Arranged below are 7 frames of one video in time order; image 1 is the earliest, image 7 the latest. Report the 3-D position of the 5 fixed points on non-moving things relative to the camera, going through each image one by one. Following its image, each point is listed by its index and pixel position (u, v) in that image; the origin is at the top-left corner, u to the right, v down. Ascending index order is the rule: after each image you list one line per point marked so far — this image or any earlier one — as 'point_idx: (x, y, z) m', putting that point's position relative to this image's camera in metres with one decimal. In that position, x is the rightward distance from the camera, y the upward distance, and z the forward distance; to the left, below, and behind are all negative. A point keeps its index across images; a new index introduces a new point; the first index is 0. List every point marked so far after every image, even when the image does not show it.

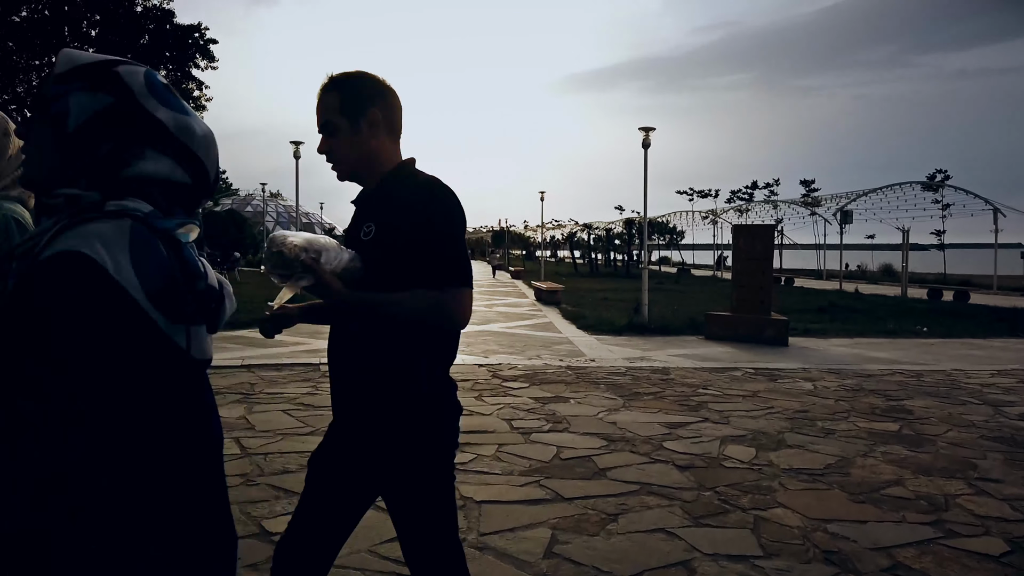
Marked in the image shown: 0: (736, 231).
0: (+3.3, +0.8, +11.4) m
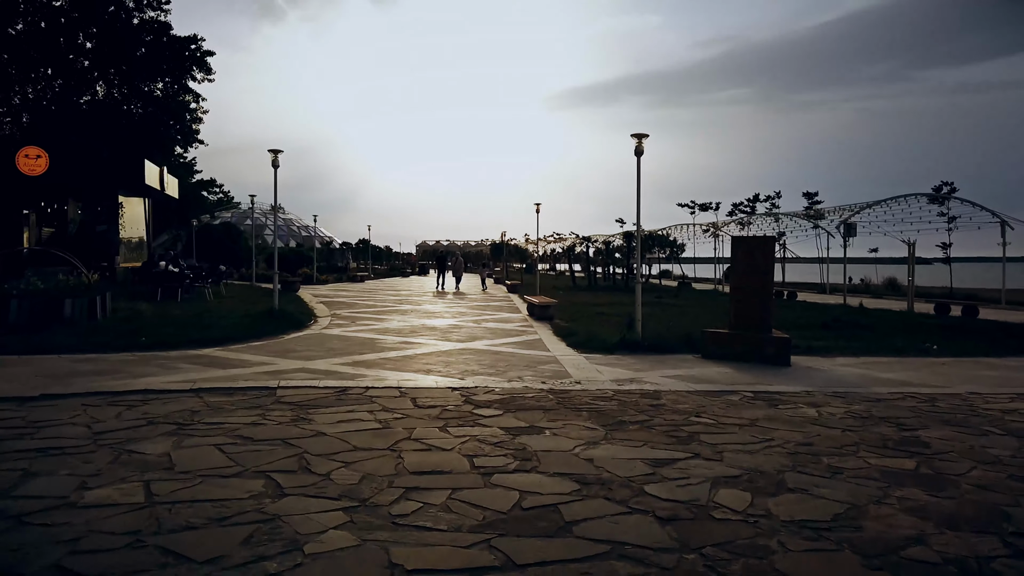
0: (+3.1, +0.6, +10.7) m
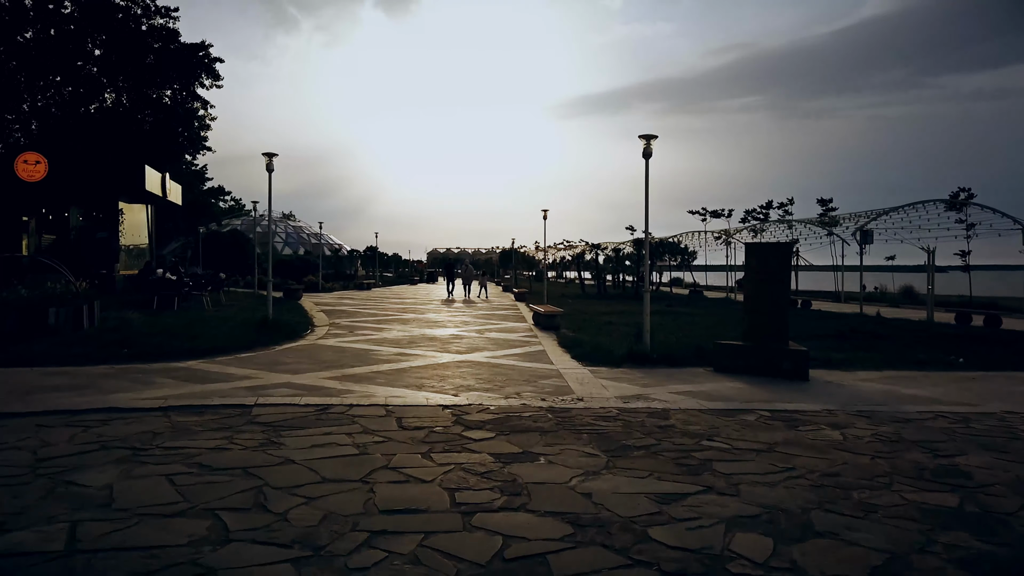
0: (+3.1, +0.5, +10.1) m
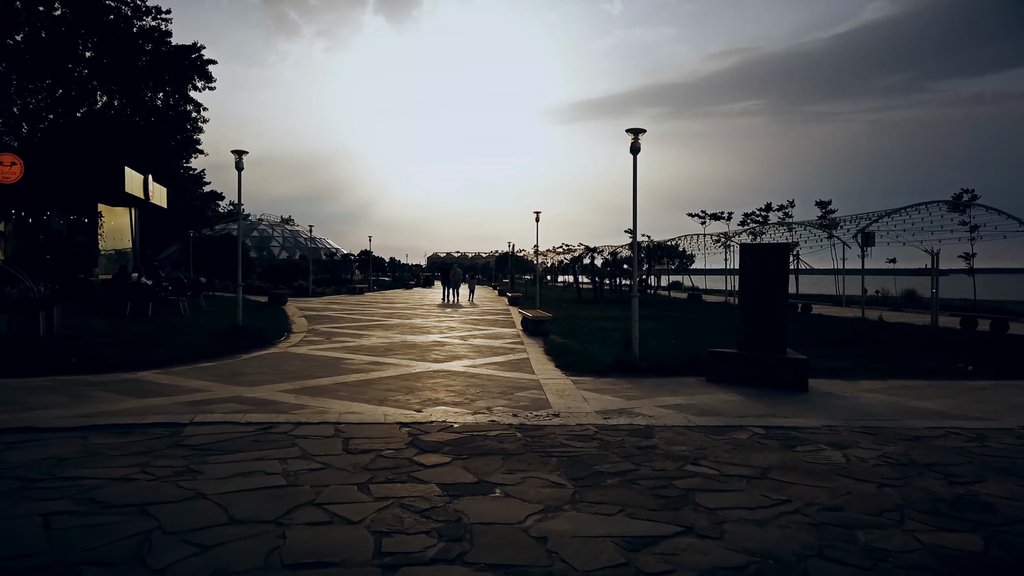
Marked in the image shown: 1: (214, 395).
0: (+2.8, +0.4, +9.5) m
1: (-2.9, -1.0, +7.5) m
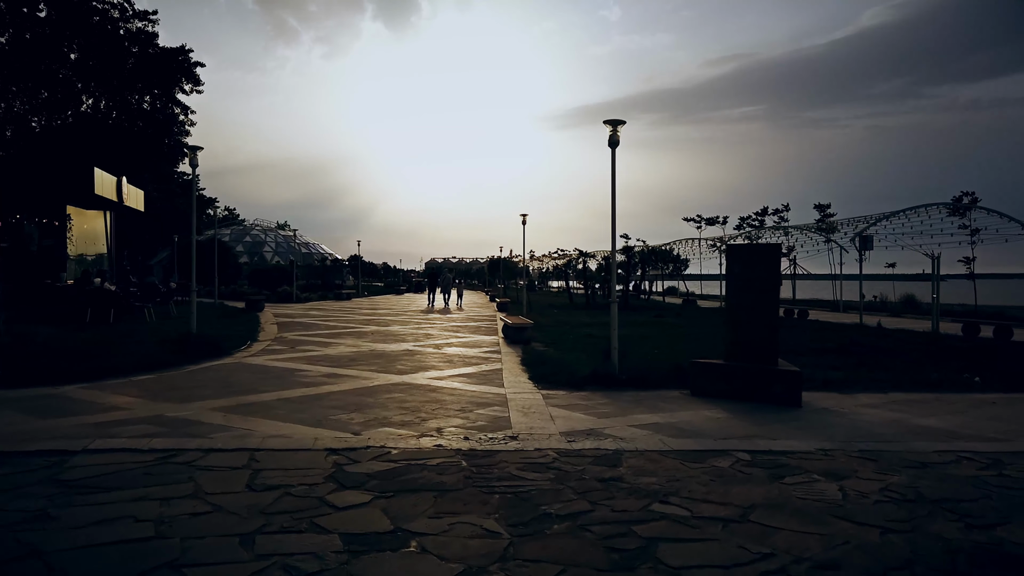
0: (+2.4, +0.4, +8.7) m
1: (-3.3, -1.1, +6.6) m
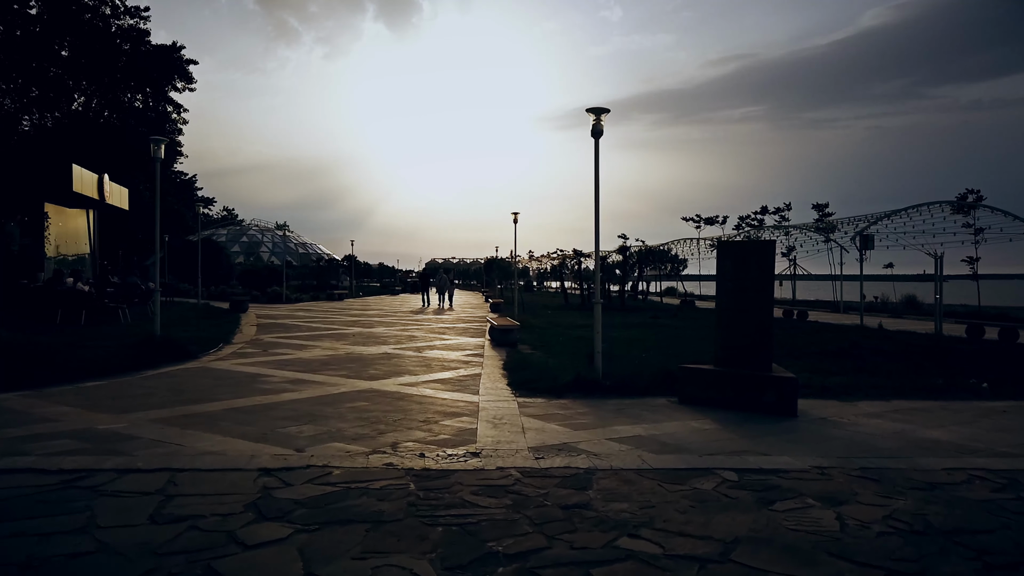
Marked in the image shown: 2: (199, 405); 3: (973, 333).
0: (+2.2, +0.4, +8.1) m
1: (-3.5, -1.1, +6.1) m
2: (-2.9, -1.1, +7.2) m
3: (+10.6, -1.0, +17.6) m
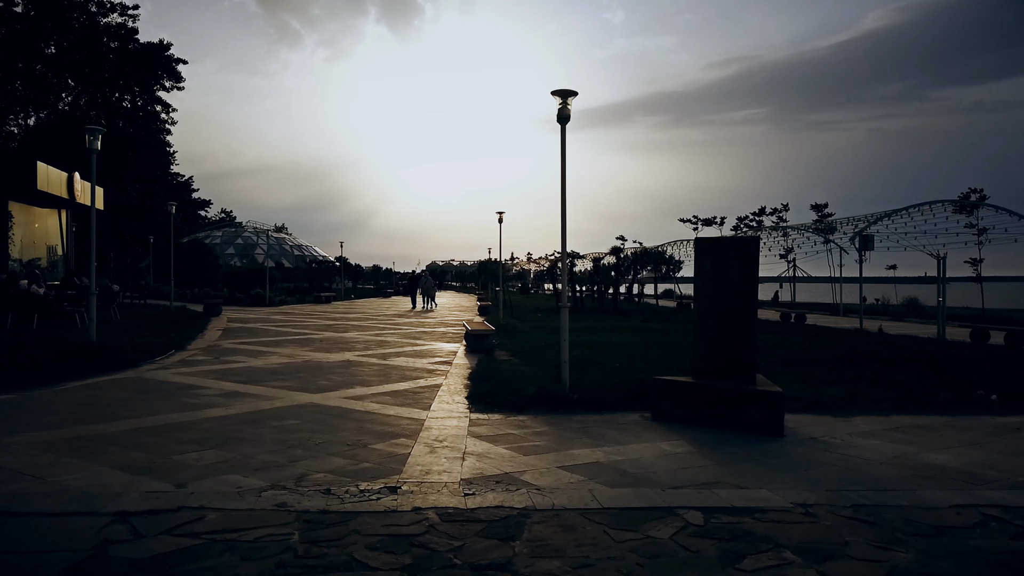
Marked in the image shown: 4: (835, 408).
0: (+1.7, +0.3, +7.2) m
1: (-4.0, -1.1, +5.2) m
2: (-3.4, -1.1, +6.4) m
3: (+10.1, -1.1, +16.8) m
4: (+3.3, -1.2, +7.8) m
